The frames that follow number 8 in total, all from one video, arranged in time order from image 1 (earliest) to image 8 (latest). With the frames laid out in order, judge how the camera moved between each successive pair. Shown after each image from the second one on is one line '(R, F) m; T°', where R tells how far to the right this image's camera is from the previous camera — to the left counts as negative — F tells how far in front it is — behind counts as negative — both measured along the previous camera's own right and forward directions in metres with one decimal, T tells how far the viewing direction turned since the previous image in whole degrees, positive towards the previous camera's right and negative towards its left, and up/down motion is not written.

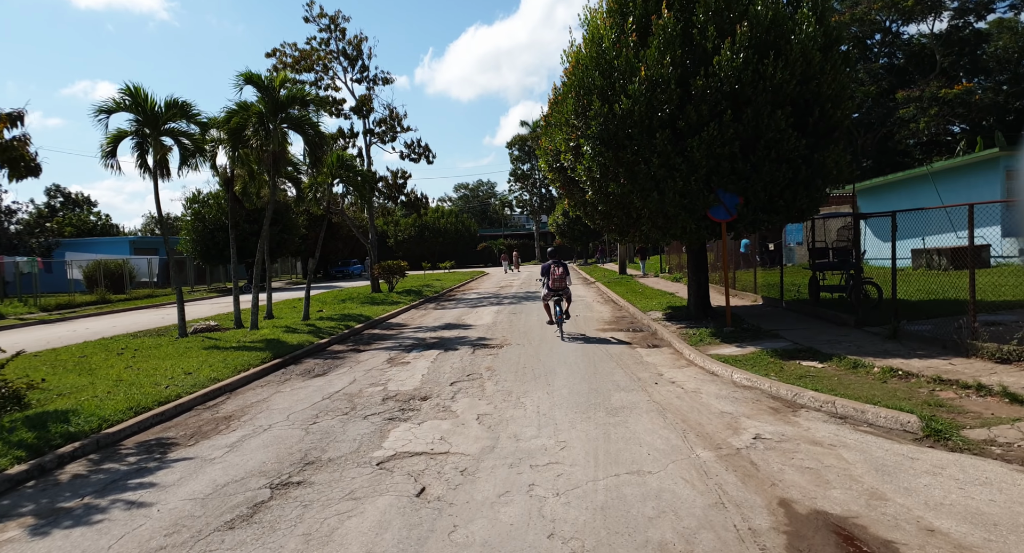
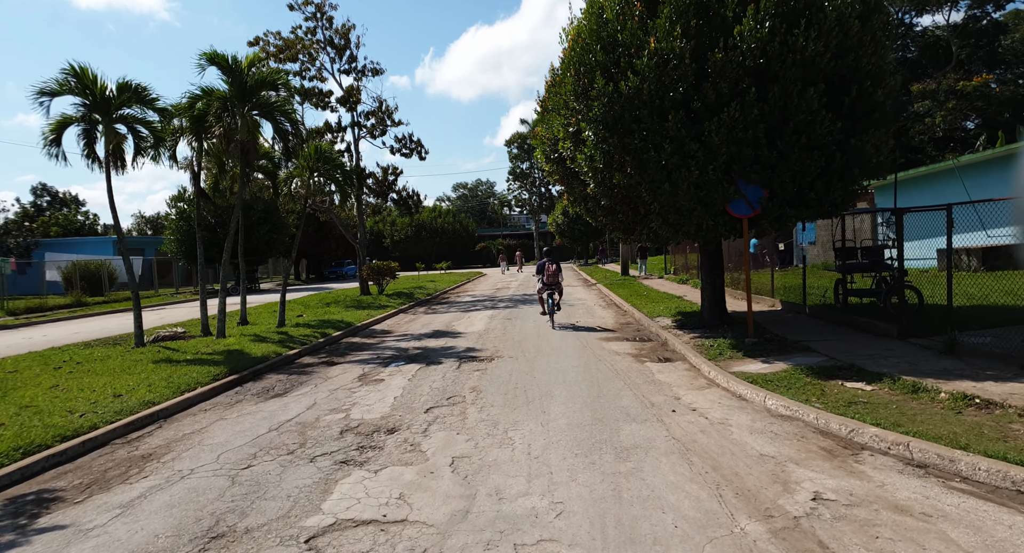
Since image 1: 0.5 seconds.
(+0.1, +1.4) m; 0°
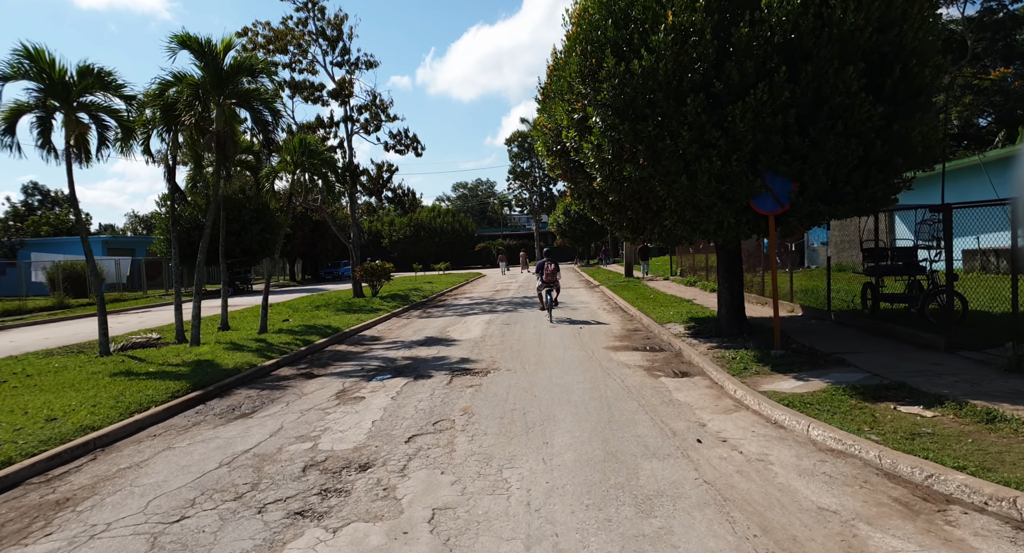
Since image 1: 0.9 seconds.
(0.0, +1.1) m; 0°
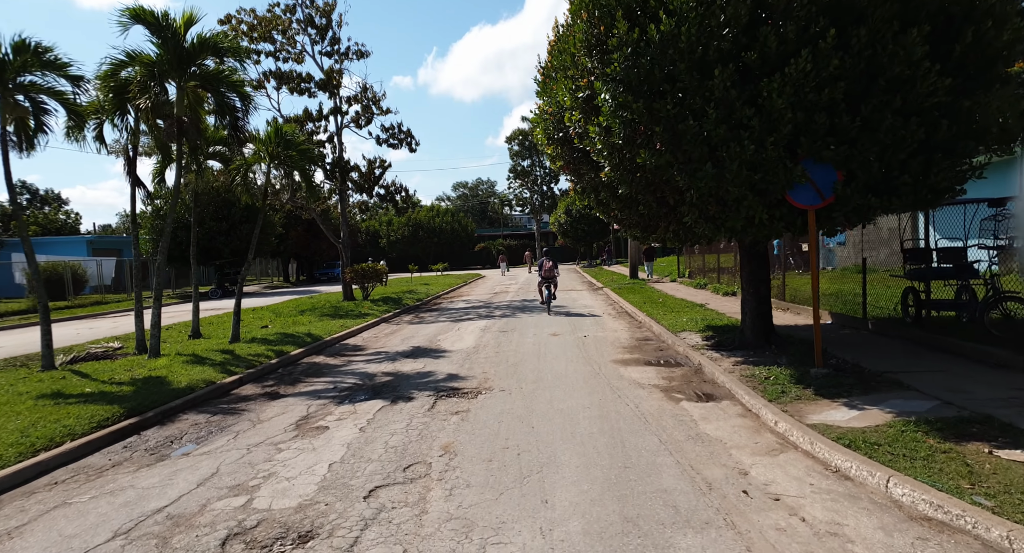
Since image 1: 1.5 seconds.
(+0.1, +1.3) m; 0°
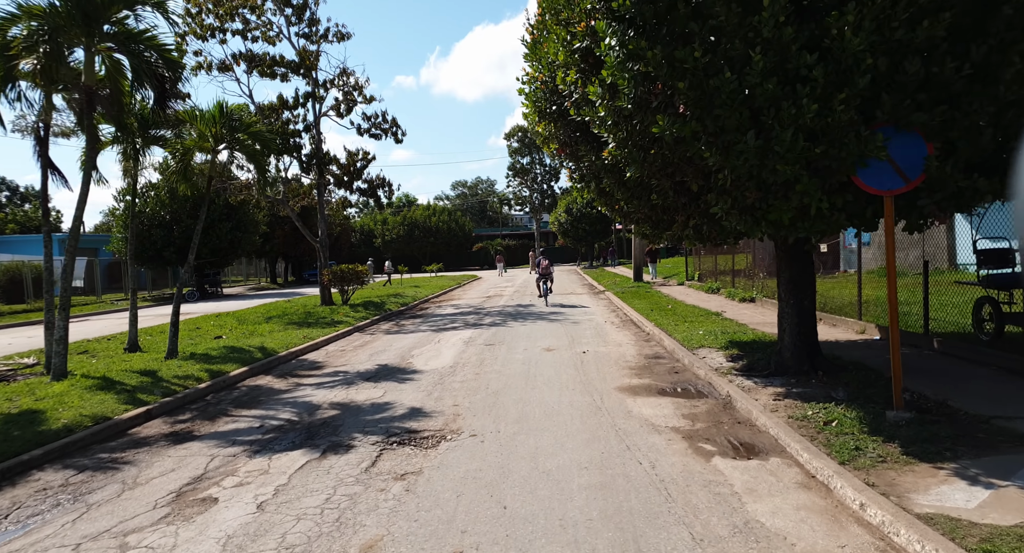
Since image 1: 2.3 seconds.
(+0.3, +2.0) m; 0°
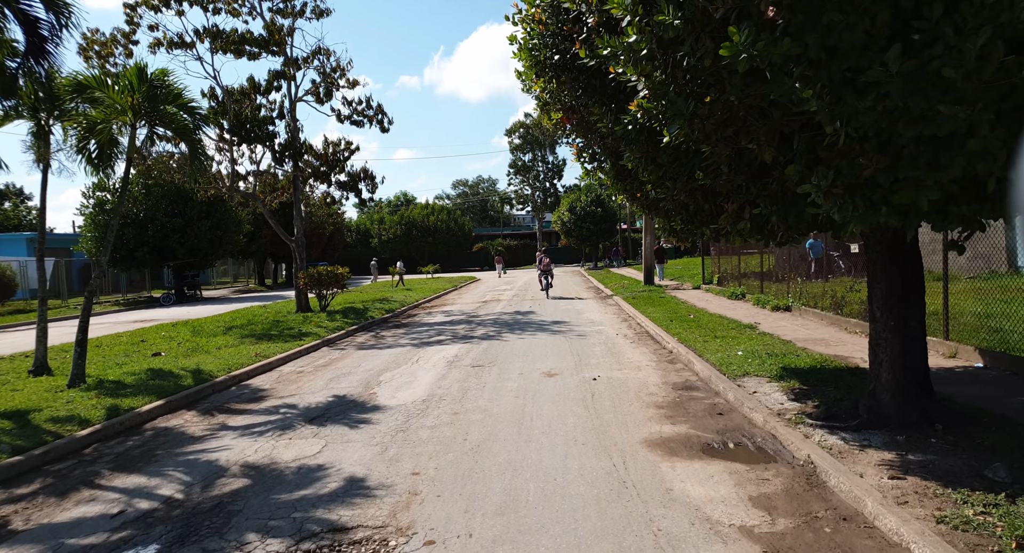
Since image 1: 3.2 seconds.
(+0.2, +2.3) m; 0°
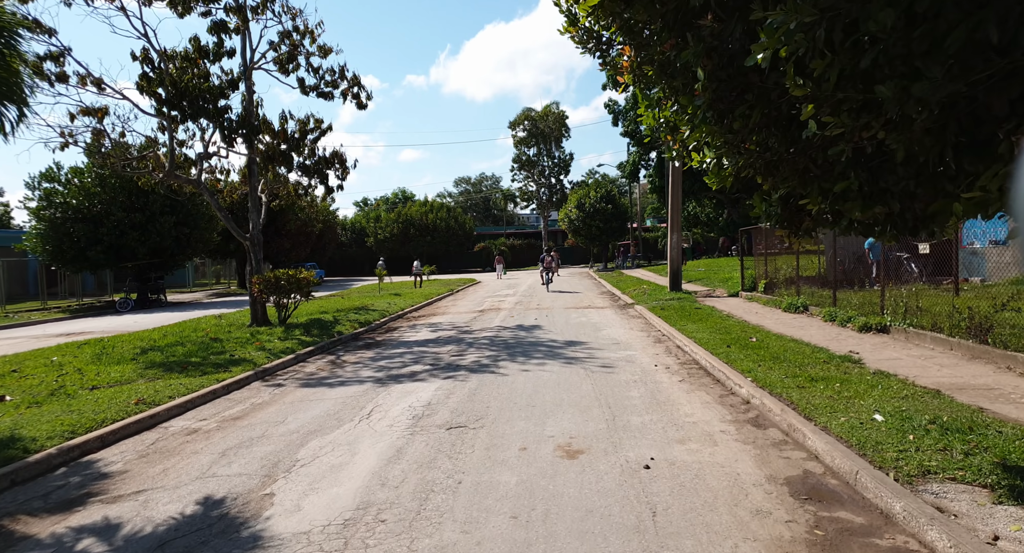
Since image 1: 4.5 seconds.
(+0.1, +3.7) m; 0°
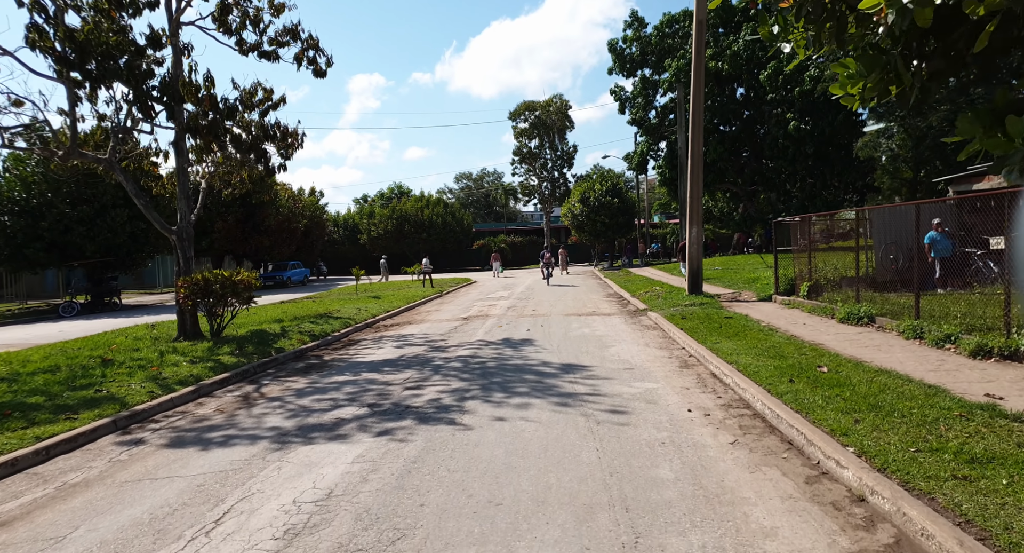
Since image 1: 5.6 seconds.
(+0.4, +3.2) m; 0°
